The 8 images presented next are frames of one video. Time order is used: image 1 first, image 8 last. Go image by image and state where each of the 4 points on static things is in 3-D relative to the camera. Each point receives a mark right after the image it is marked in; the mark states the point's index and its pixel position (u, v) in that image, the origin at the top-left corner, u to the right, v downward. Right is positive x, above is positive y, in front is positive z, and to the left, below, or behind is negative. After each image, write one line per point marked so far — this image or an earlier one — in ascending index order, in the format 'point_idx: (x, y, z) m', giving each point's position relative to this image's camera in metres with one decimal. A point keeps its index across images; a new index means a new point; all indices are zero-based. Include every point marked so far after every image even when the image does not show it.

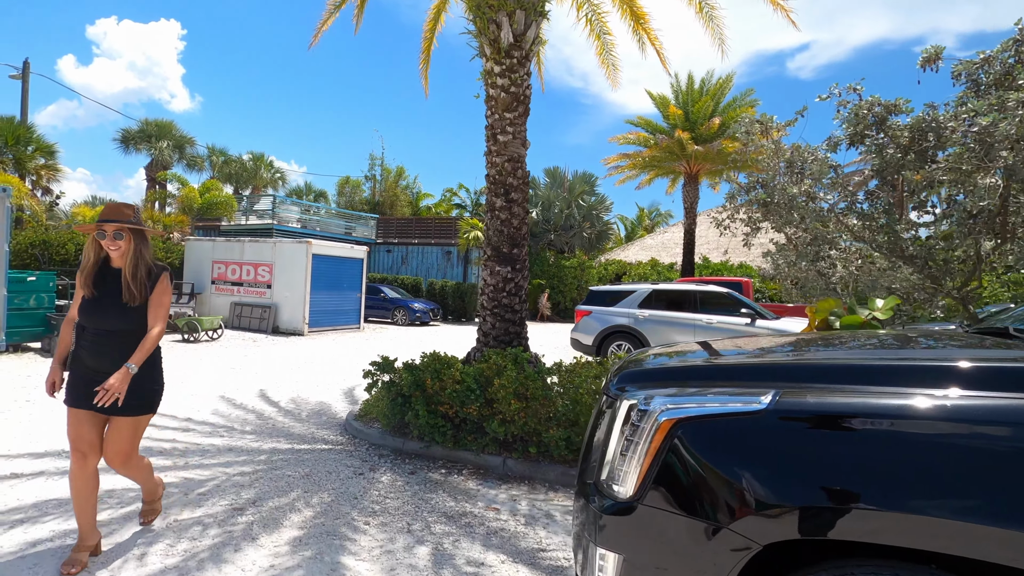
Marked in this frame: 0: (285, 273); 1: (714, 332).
0: (-7.1, +0.5, +16.6) m
1: (+4.1, -0.9, +10.9) m
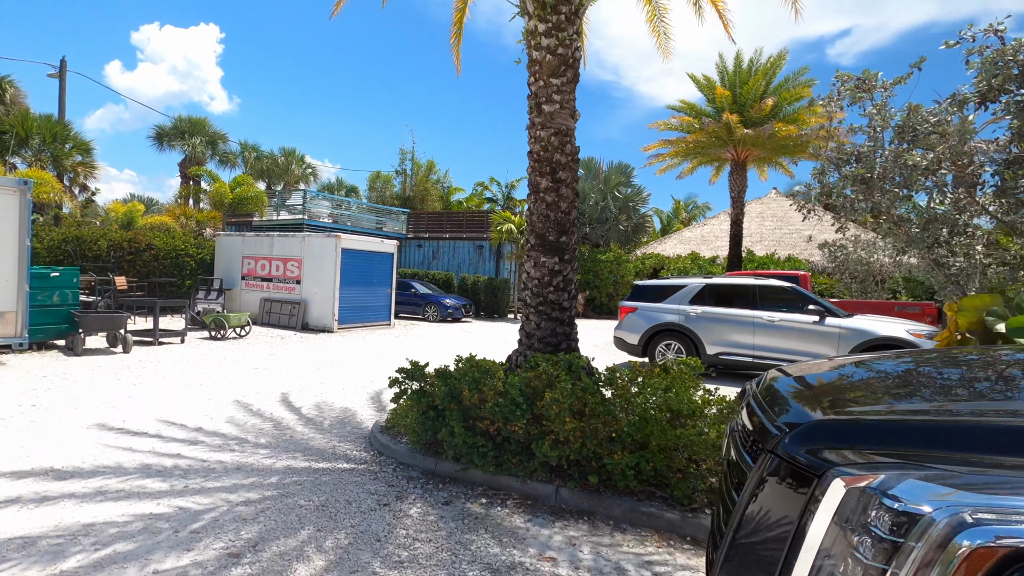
0: (-6.0, +0.6, +16.2) m
1: (+4.8, -0.8, +9.8) m
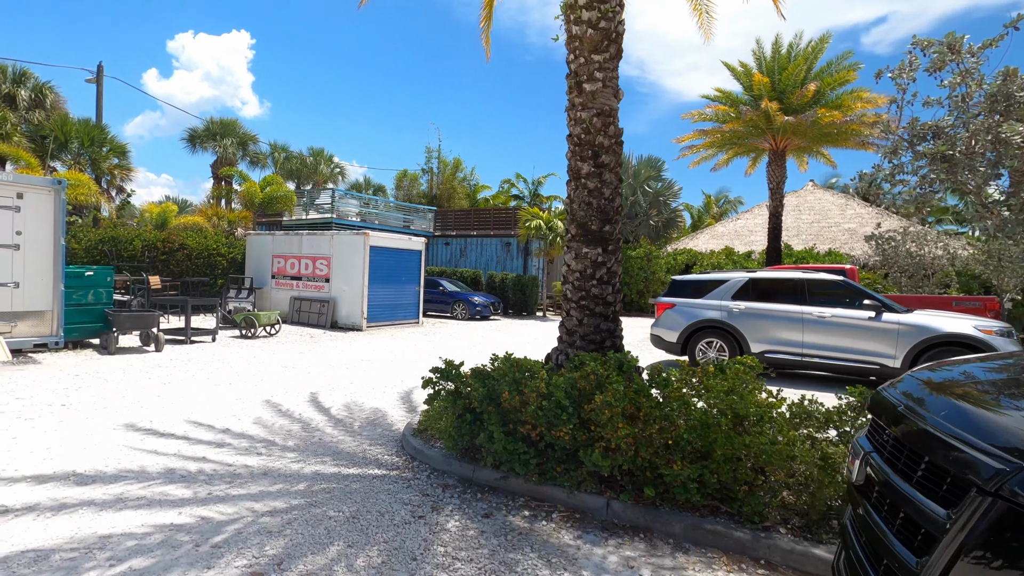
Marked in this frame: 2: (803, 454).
0: (-5.1, +0.7, +16.1) m
1: (+5.4, -0.7, +9.2) m
2: (+1.8, -1.0, +3.3) m
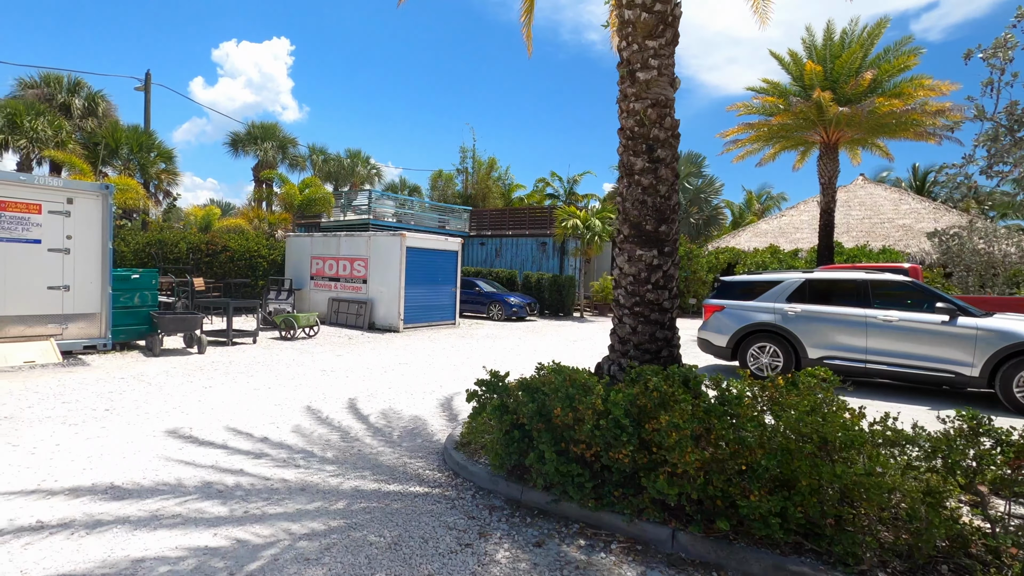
0: (-4.0, +0.6, +16.1) m
1: (+6.1, -0.7, +8.5) m
2: (+2.1, -1.1, +2.9) m
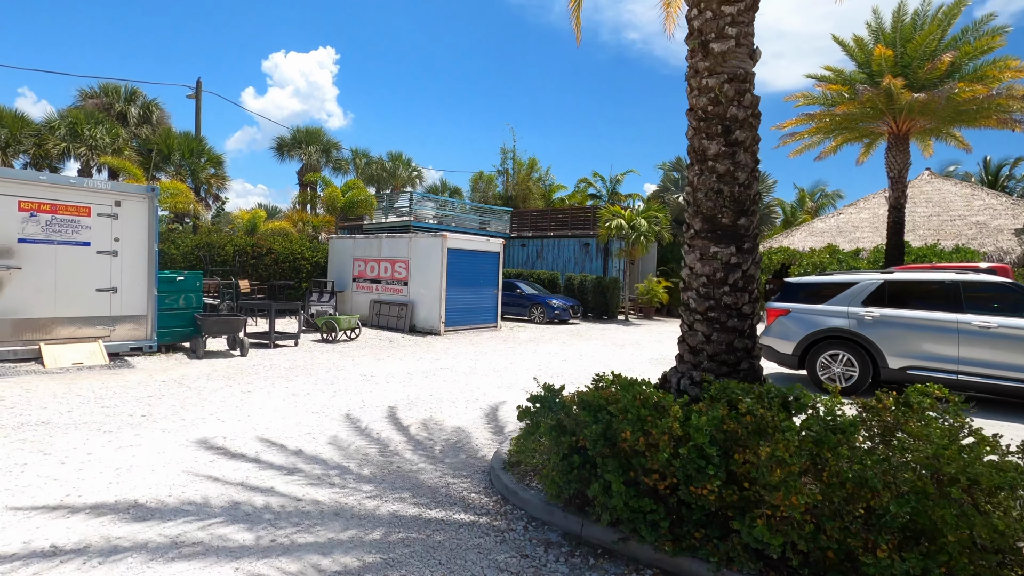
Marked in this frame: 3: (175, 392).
0: (-2.7, +0.6, +15.8) m
1: (+6.8, -0.7, +7.6) m
2: (+2.4, -1.1, +2.2) m
3: (-4.4, -1.4, +7.0) m
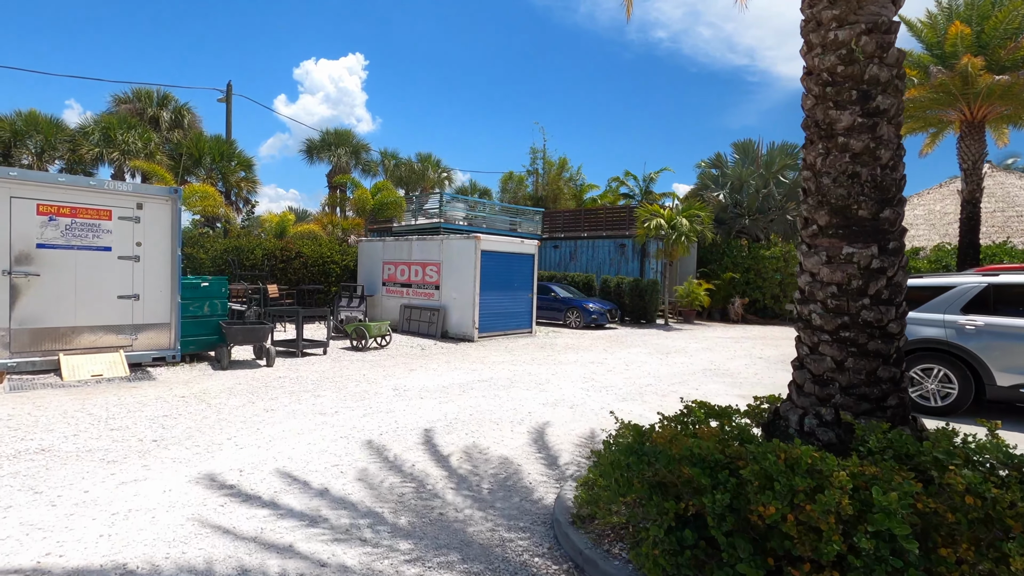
0: (-1.7, +0.4, +15.1) m
1: (+7.4, -0.8, +6.4) m
2: (+2.7, -1.1, +1.3) m
3: (-3.8, -1.5, +6.4) m
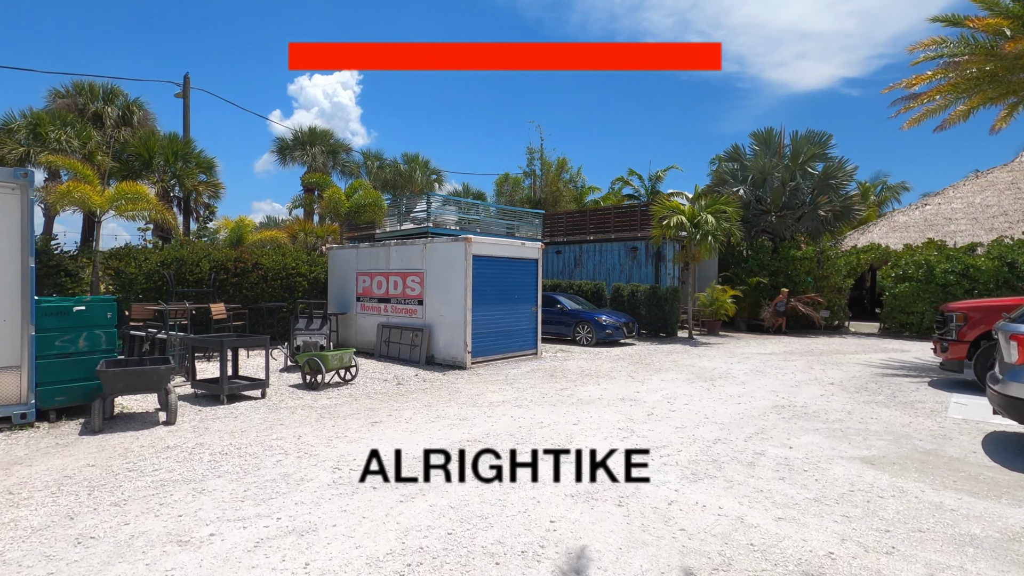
0: (-1.7, +0.1, +12.2) m
1: (+7.5, -0.8, +3.5) m
2: (+2.8, -1.1, -1.6) m
3: (-3.8, -1.7, +3.5) m
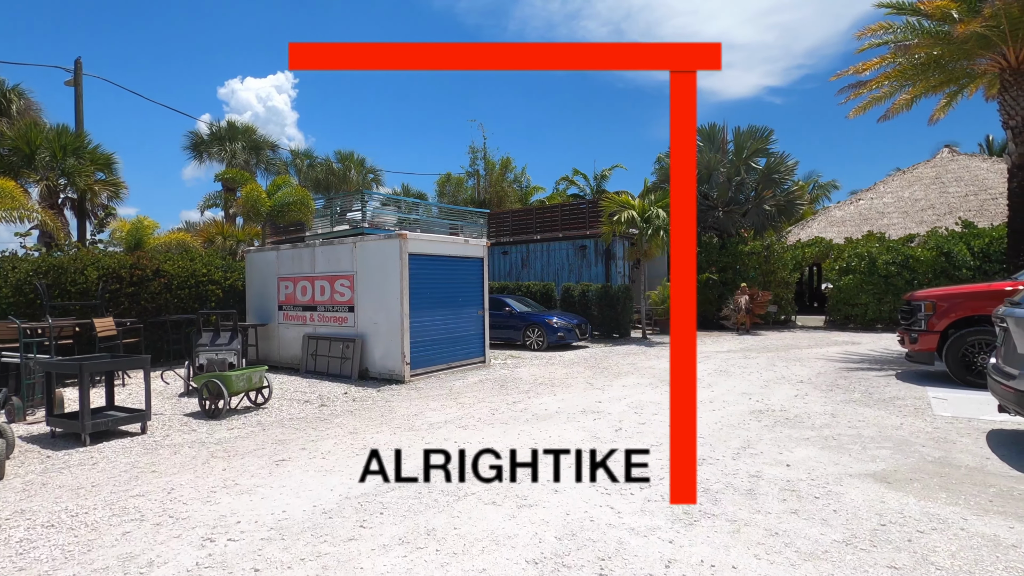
0: (-2.9, 0.0, +10.8) m
1: (+7.1, -0.5, +3.0) m
2: (+3.0, -0.9, -2.6) m
3: (-4.0, -1.7, +1.8) m
